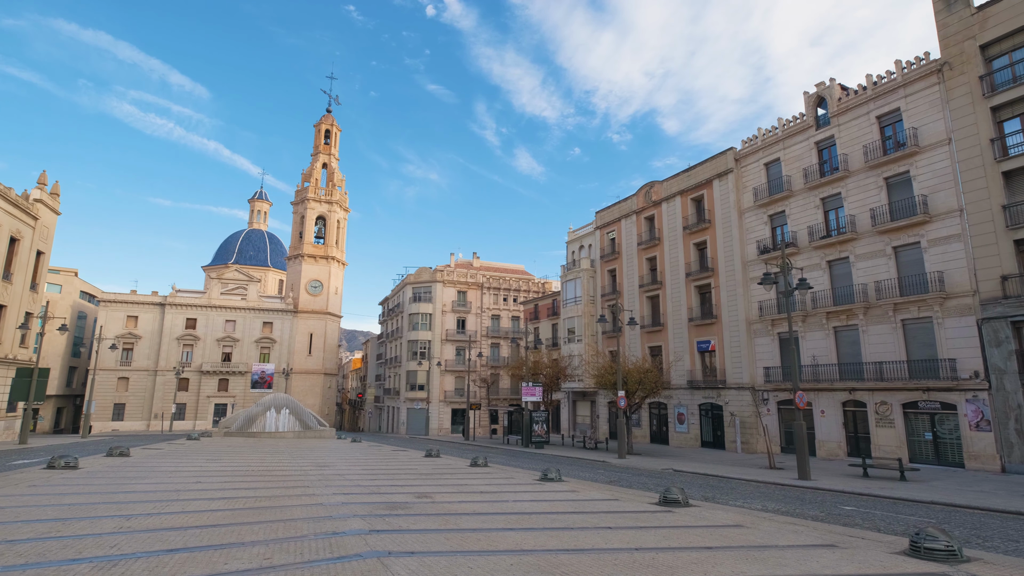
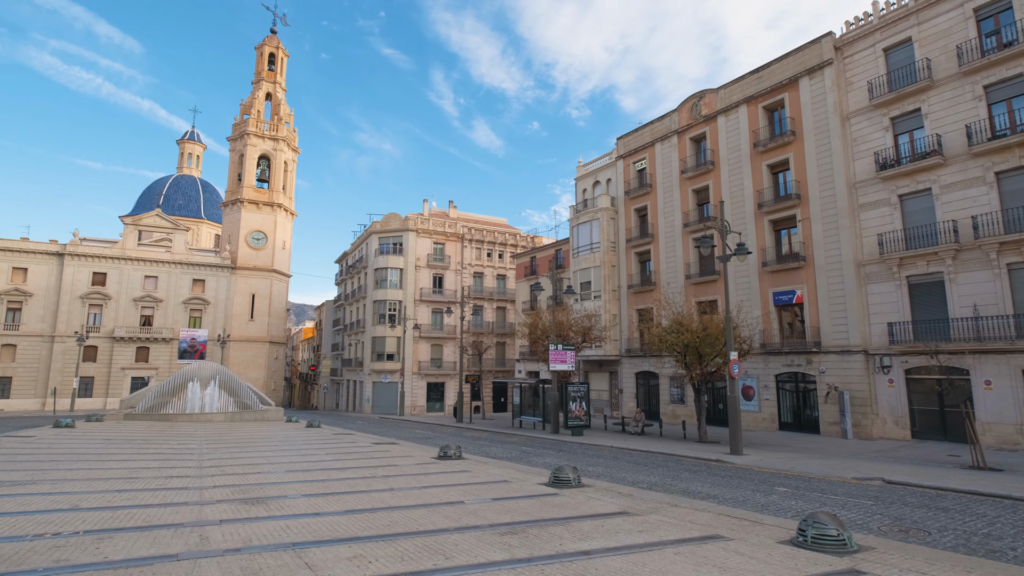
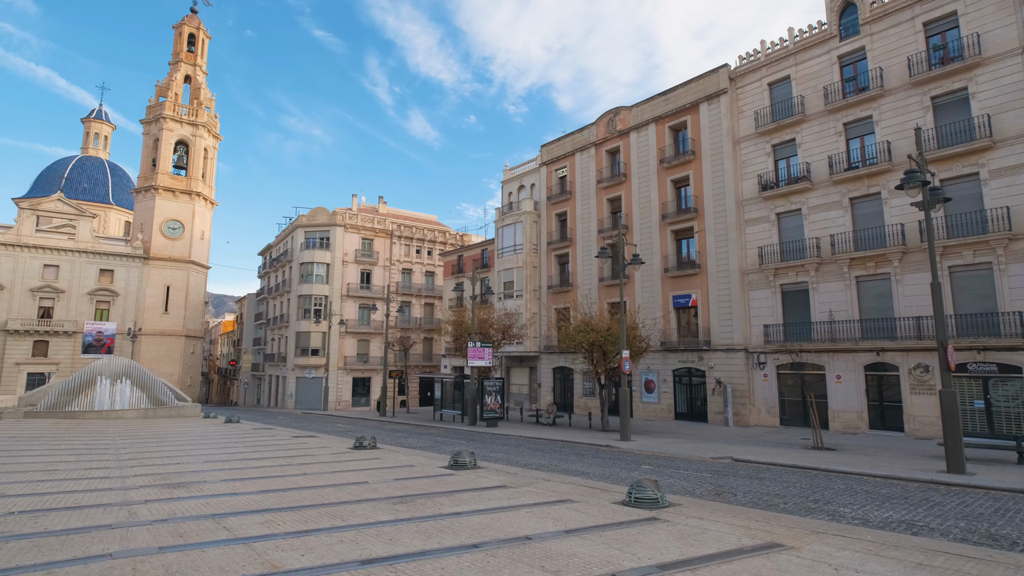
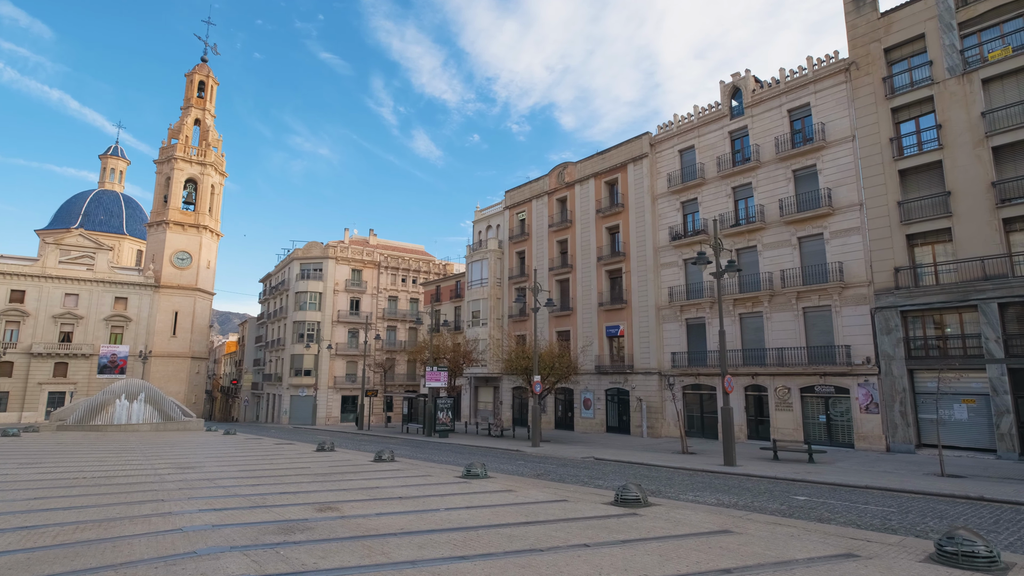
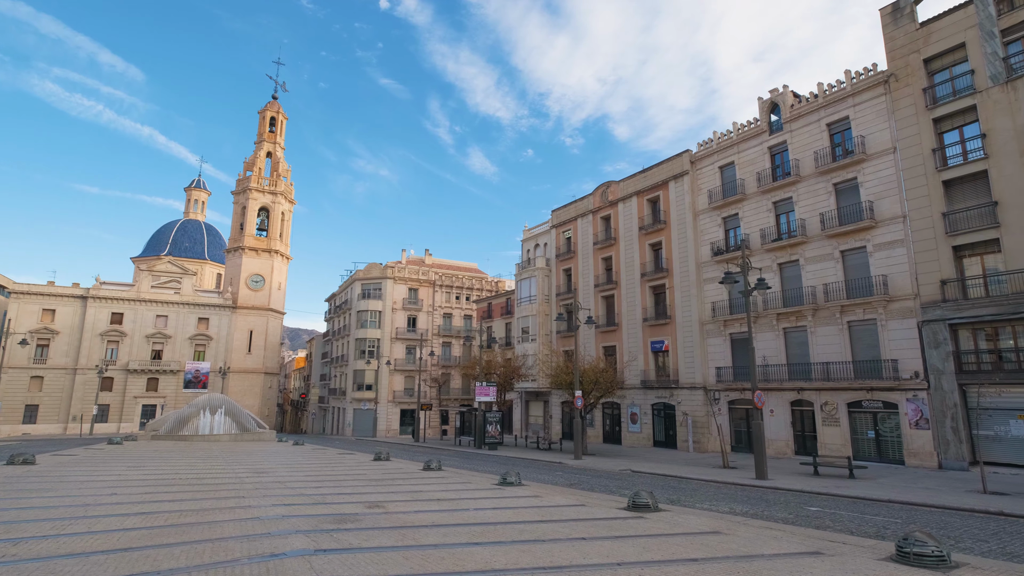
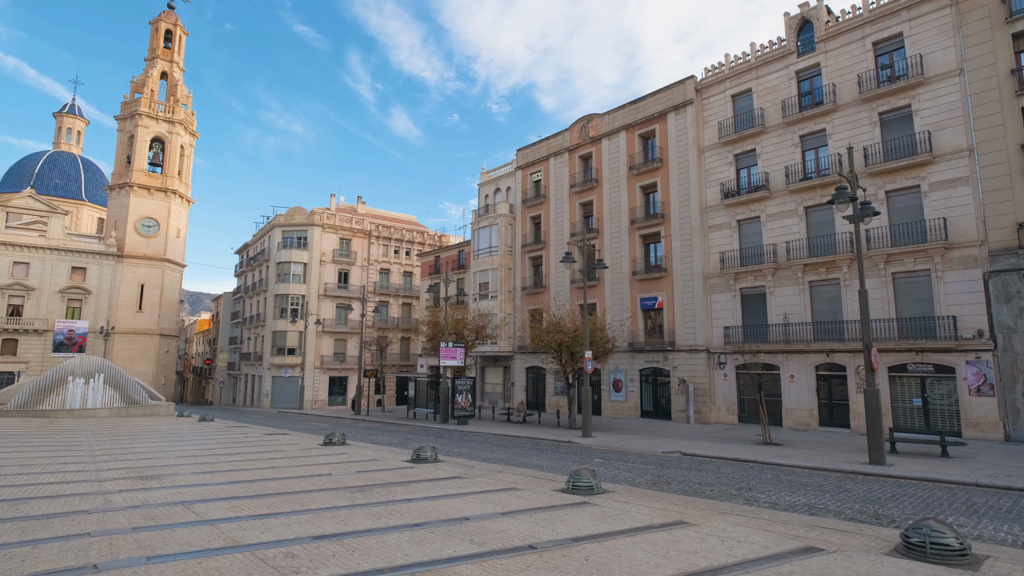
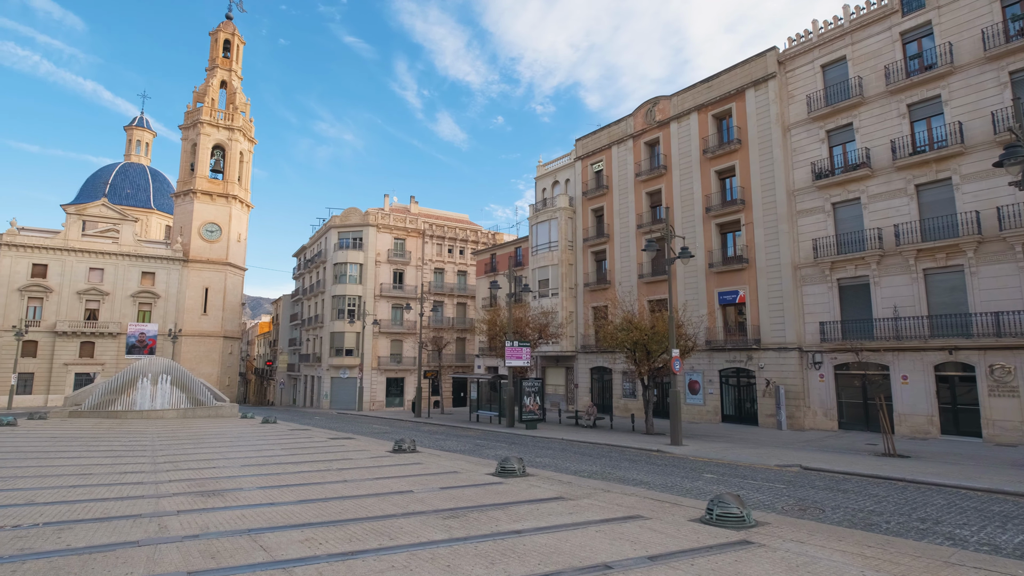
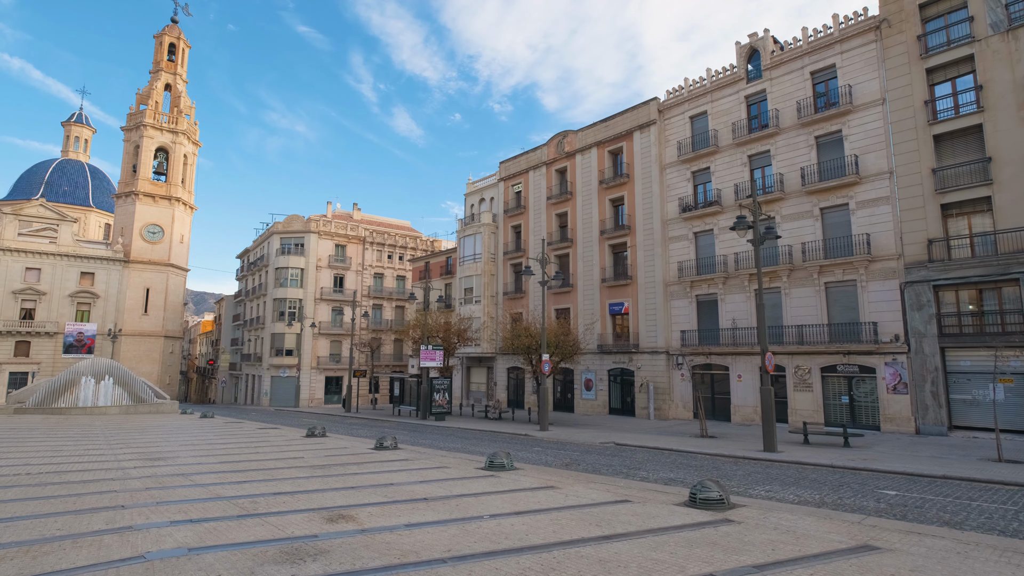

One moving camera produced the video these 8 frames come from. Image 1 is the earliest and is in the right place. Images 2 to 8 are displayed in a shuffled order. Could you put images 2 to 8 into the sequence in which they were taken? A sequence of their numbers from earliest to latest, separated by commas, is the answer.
5, 4, 8, 6, 3, 7, 2
